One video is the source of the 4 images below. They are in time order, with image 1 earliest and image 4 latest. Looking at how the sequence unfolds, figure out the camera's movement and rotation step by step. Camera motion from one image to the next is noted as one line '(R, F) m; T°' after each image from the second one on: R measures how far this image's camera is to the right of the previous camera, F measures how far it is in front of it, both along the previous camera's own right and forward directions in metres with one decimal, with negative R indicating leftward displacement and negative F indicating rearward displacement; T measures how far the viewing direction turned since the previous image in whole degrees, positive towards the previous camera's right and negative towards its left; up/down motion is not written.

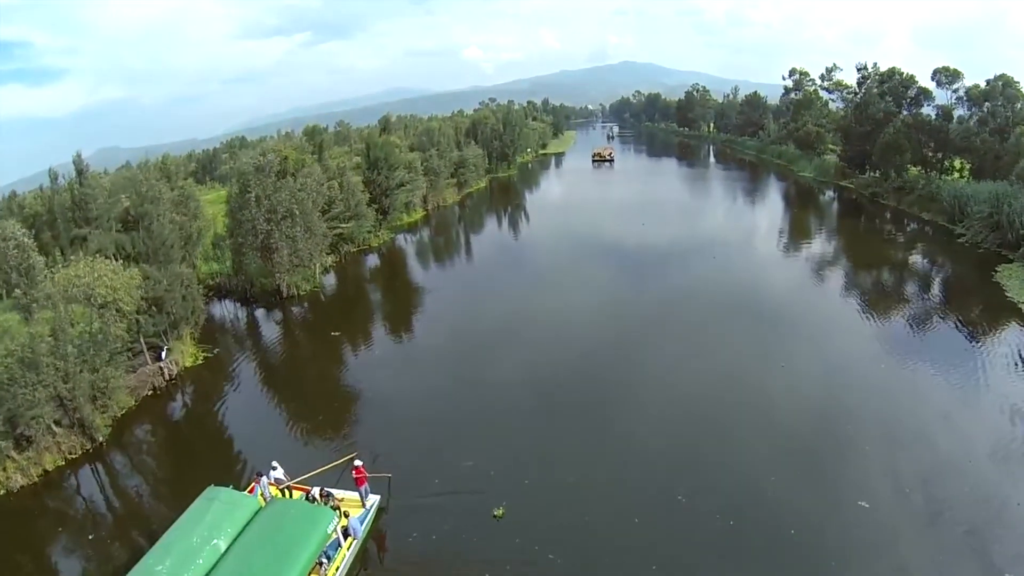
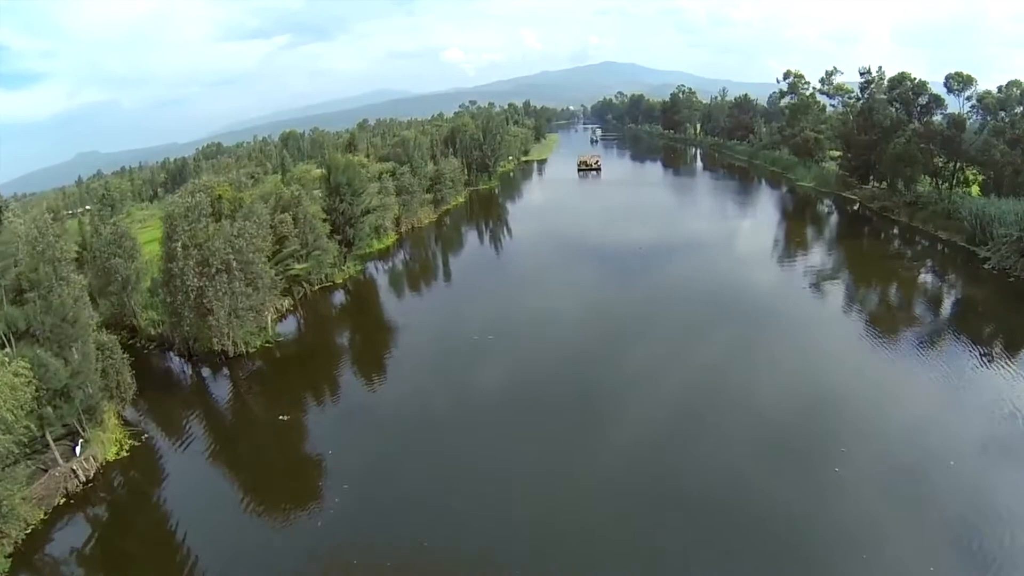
(+0.1, +3.6) m; +1°
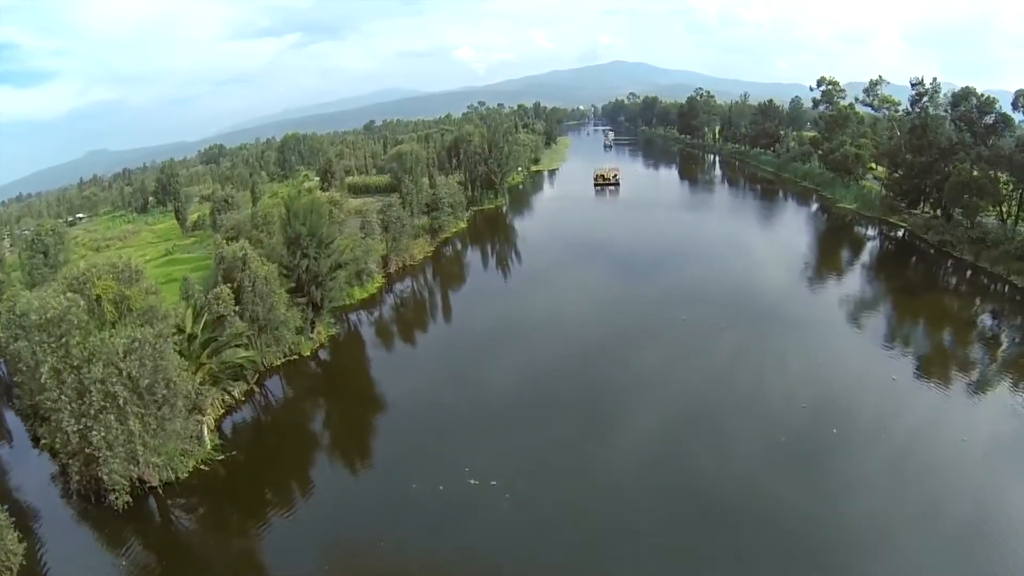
(+0.1, +5.0) m; -1°
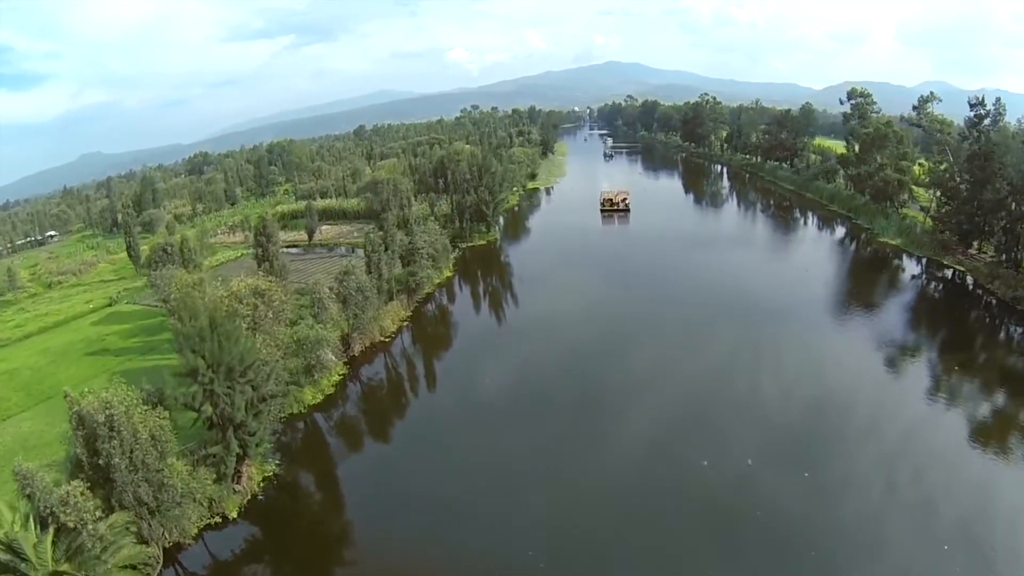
(+0.1, +6.3) m; 0°
